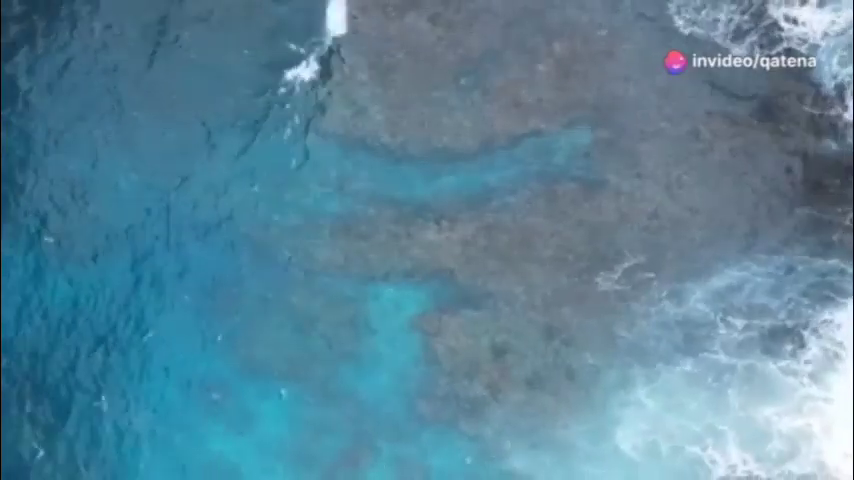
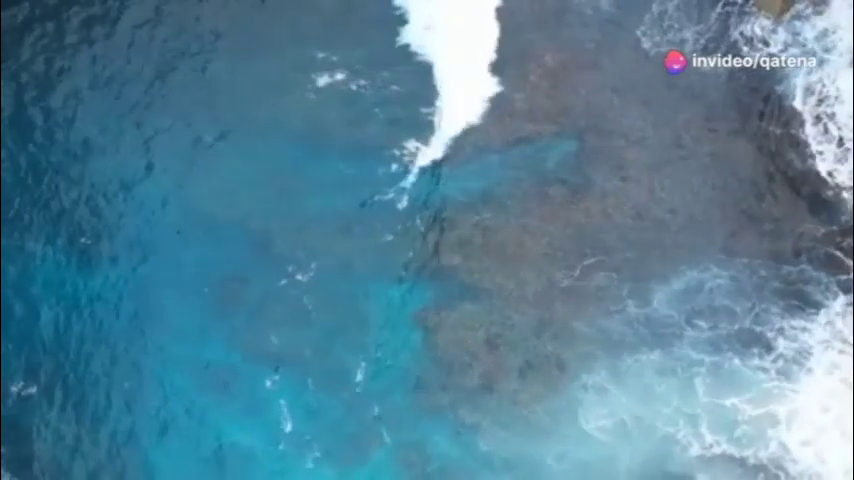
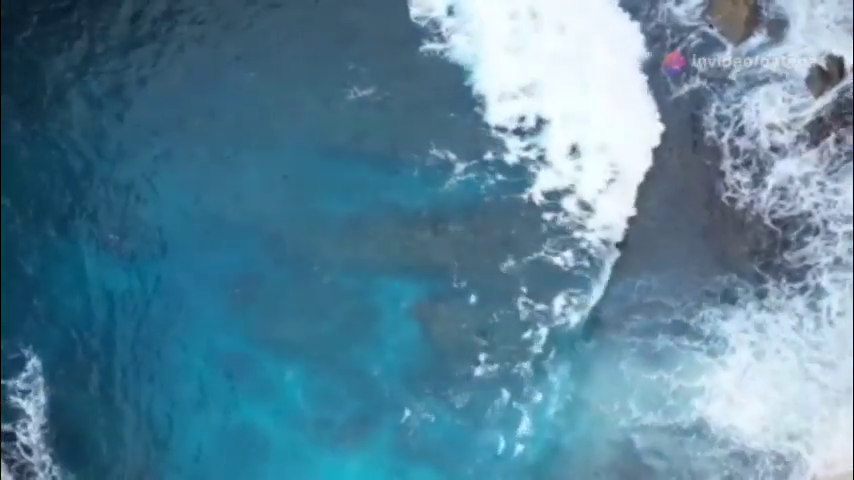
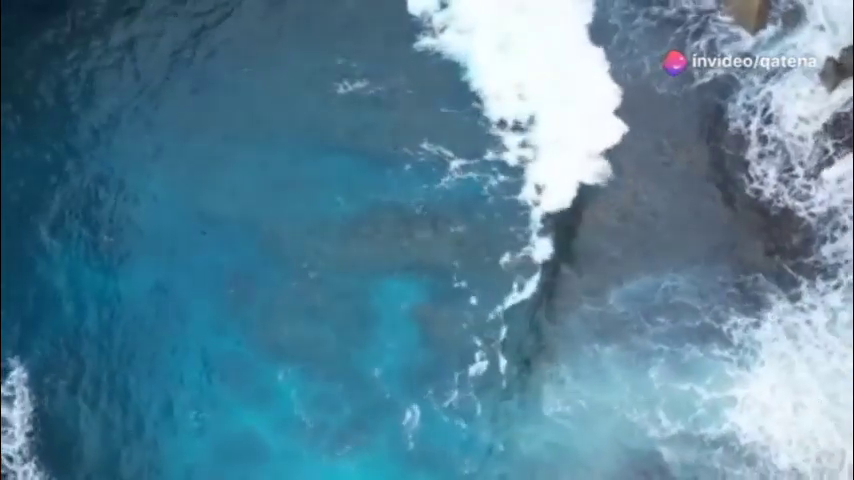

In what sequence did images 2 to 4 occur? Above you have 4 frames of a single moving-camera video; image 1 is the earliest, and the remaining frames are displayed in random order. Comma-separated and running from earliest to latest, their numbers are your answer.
2, 4, 3
